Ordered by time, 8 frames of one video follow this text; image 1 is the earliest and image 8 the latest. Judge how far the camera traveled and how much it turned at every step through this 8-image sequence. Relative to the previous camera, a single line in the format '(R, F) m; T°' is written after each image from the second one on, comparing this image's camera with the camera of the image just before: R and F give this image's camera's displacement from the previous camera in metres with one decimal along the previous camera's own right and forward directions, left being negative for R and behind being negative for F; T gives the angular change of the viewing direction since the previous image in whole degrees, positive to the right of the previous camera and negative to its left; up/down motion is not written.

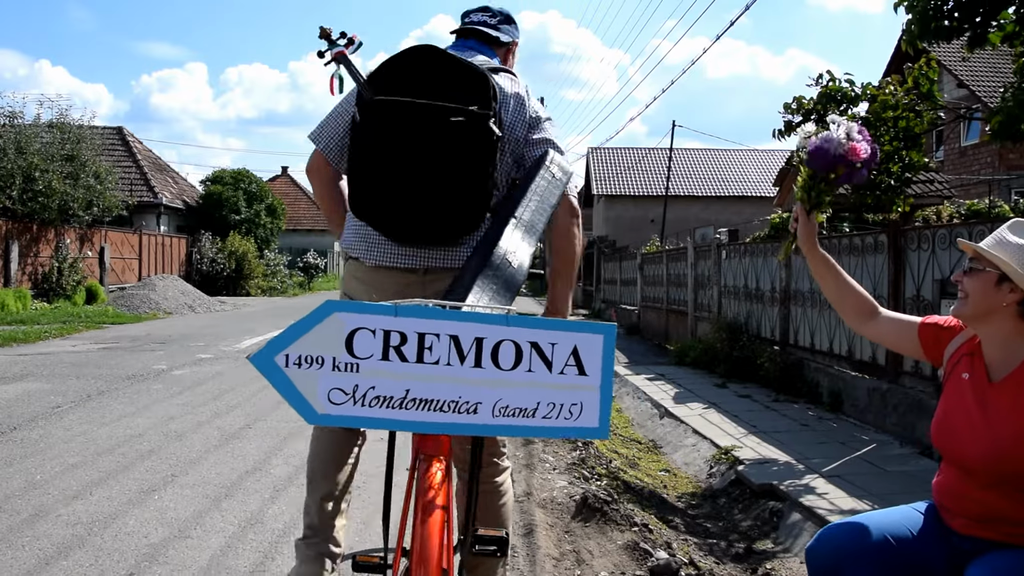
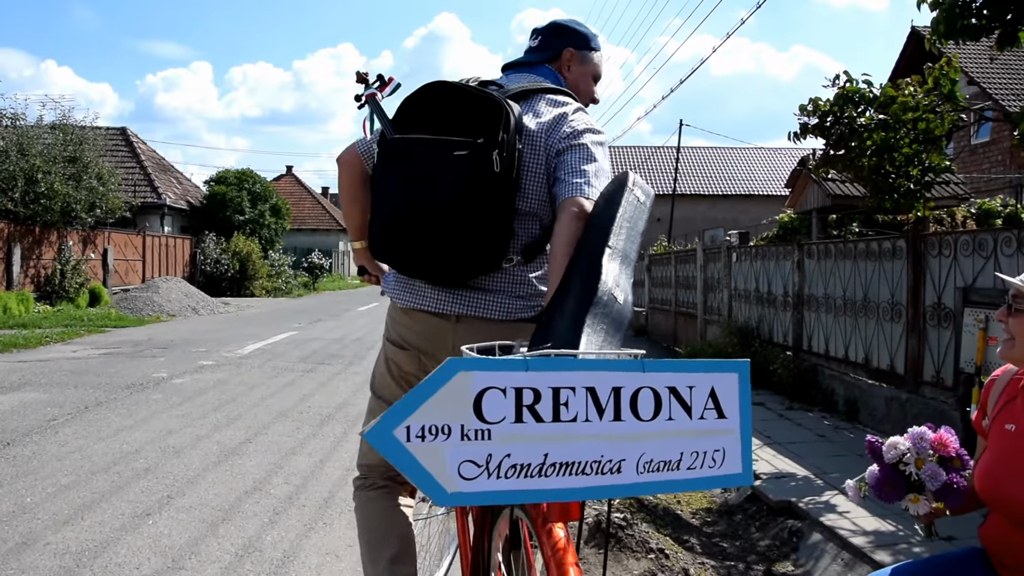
(0.0, +0.2) m; 0°
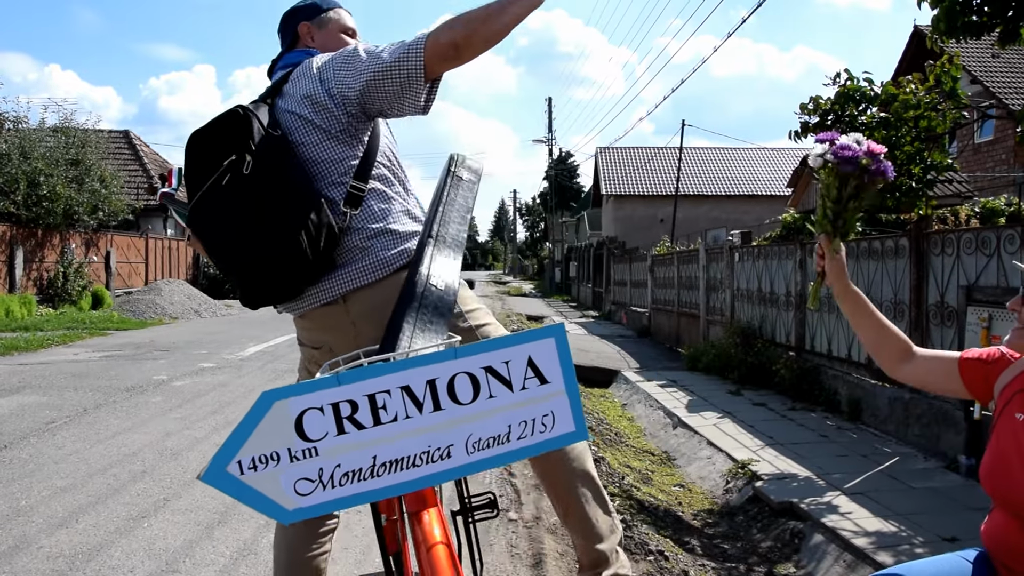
(0.0, 0.0) m; 0°
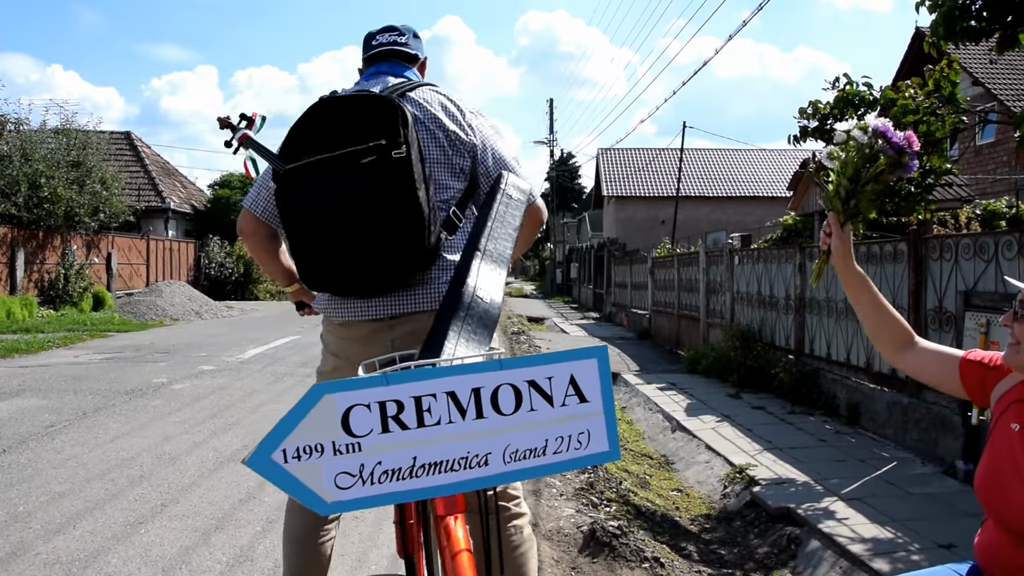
(0.0, 0.0) m; 0°
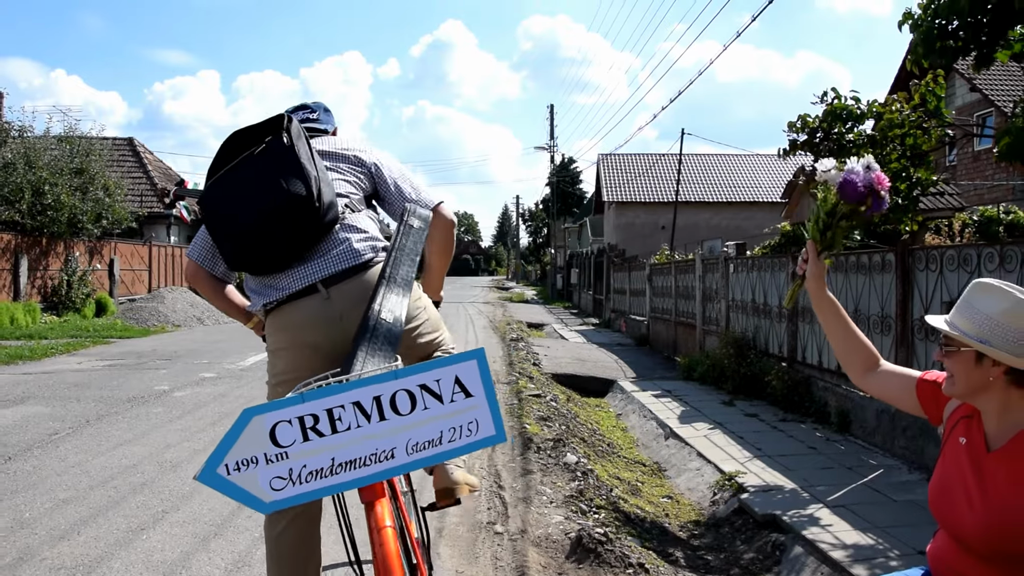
(+0.1, -0.1) m; 0°
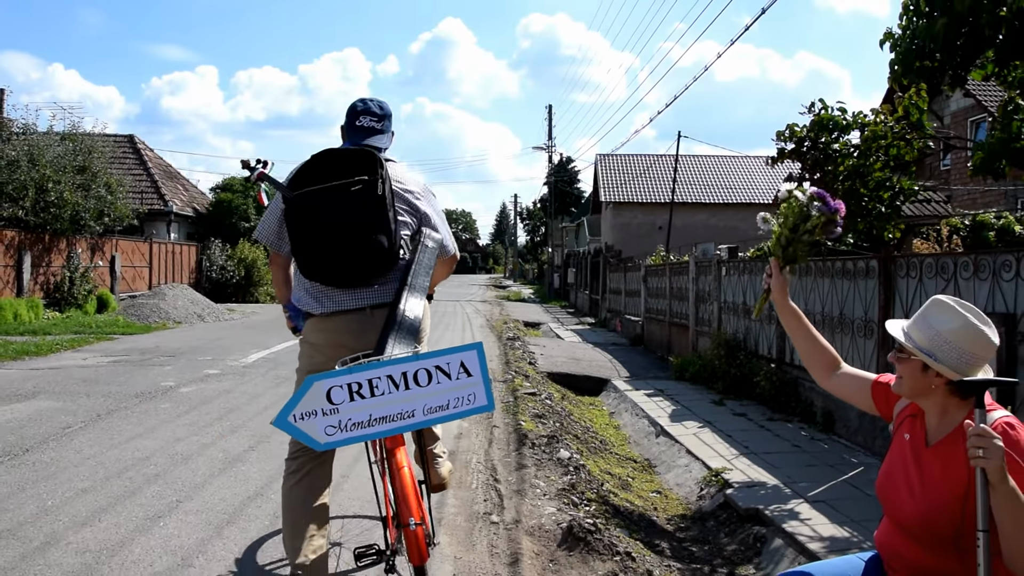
(0.0, -0.2) m; 0°
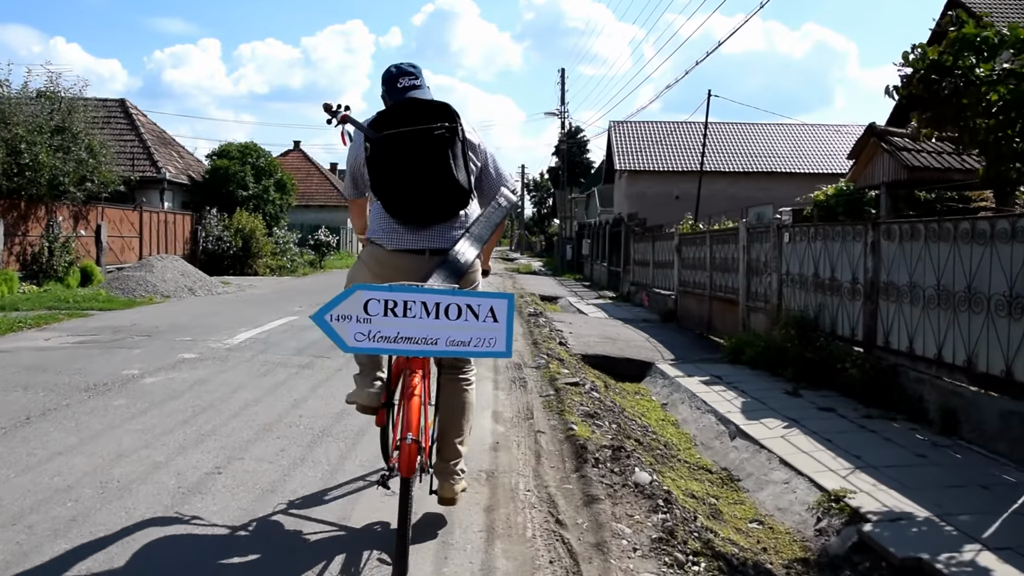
(-0.3, +1.5) m; 0°
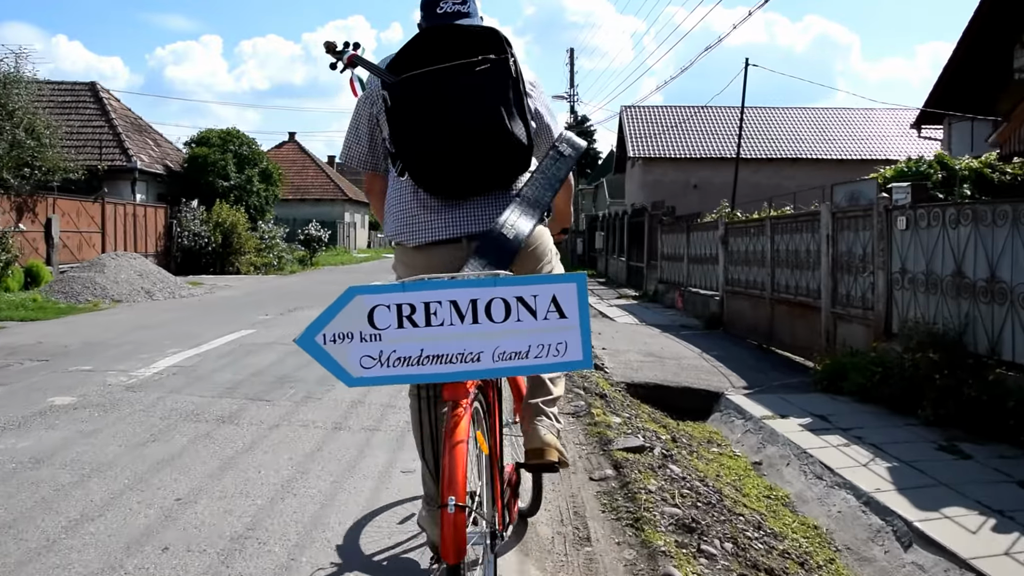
(-0.1, +2.5) m; 0°
